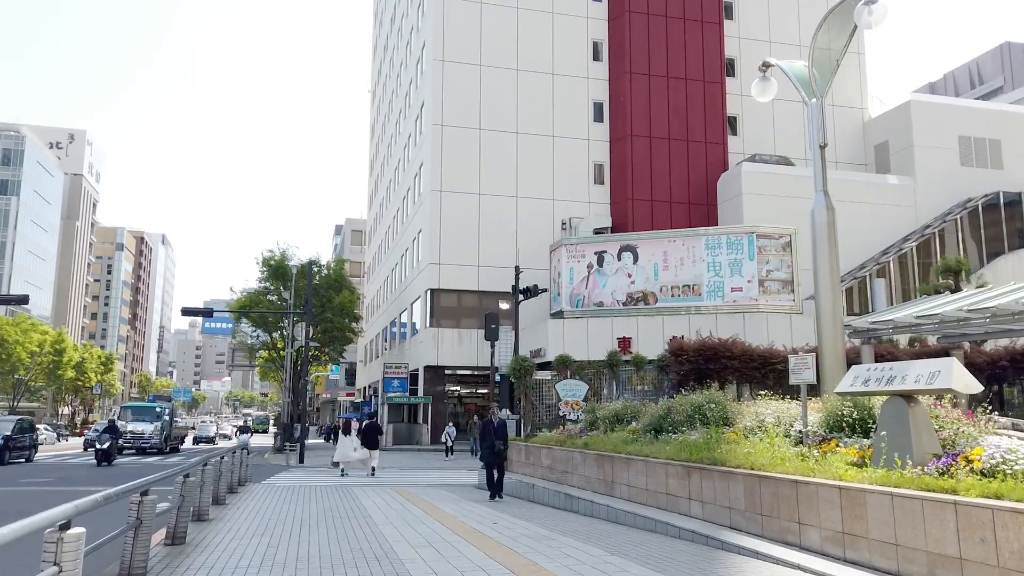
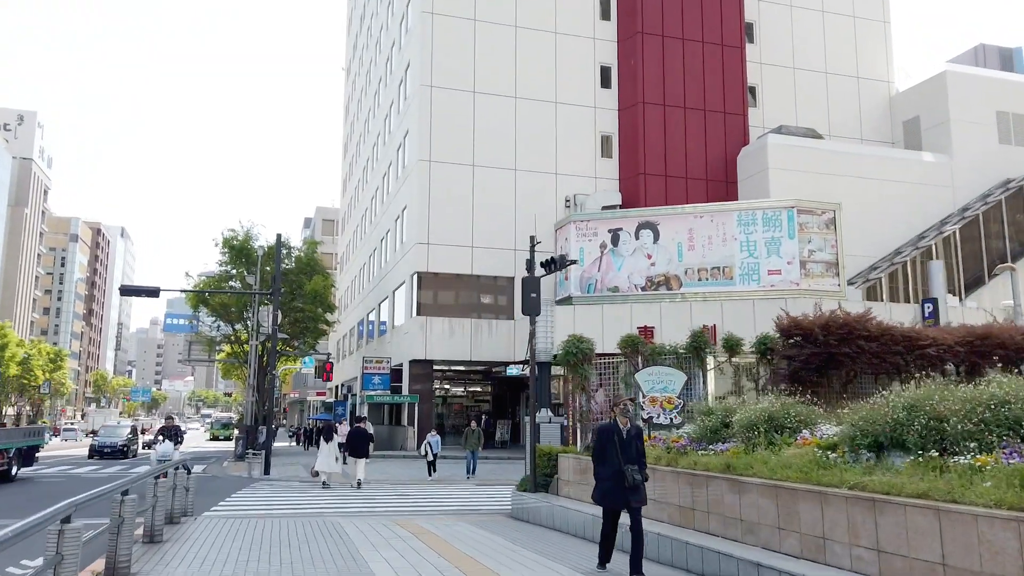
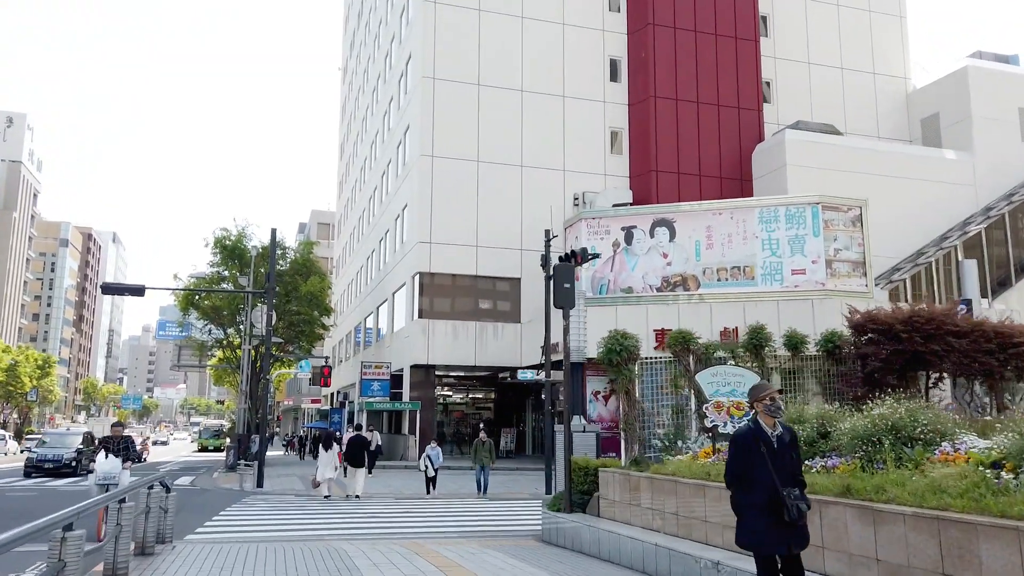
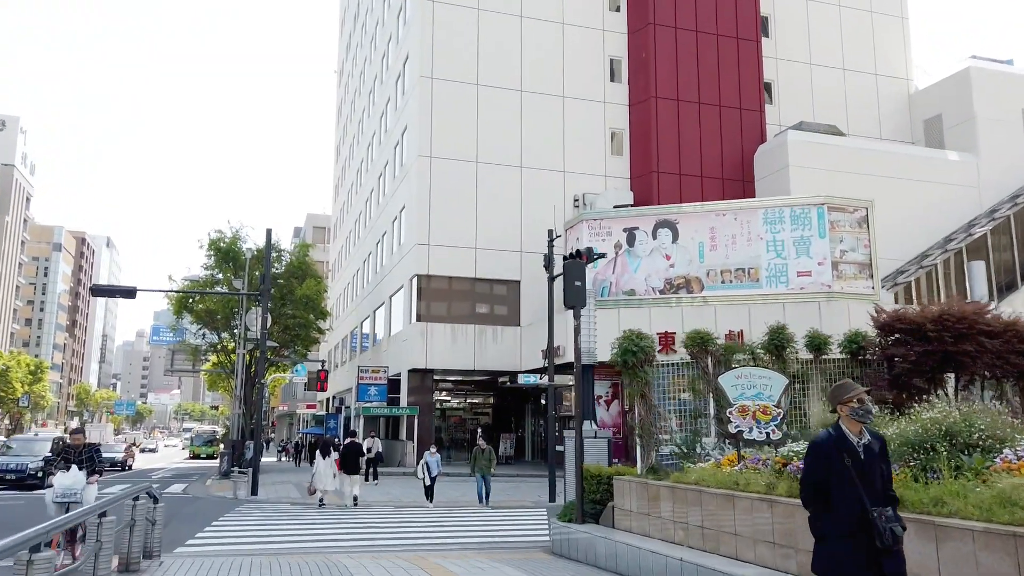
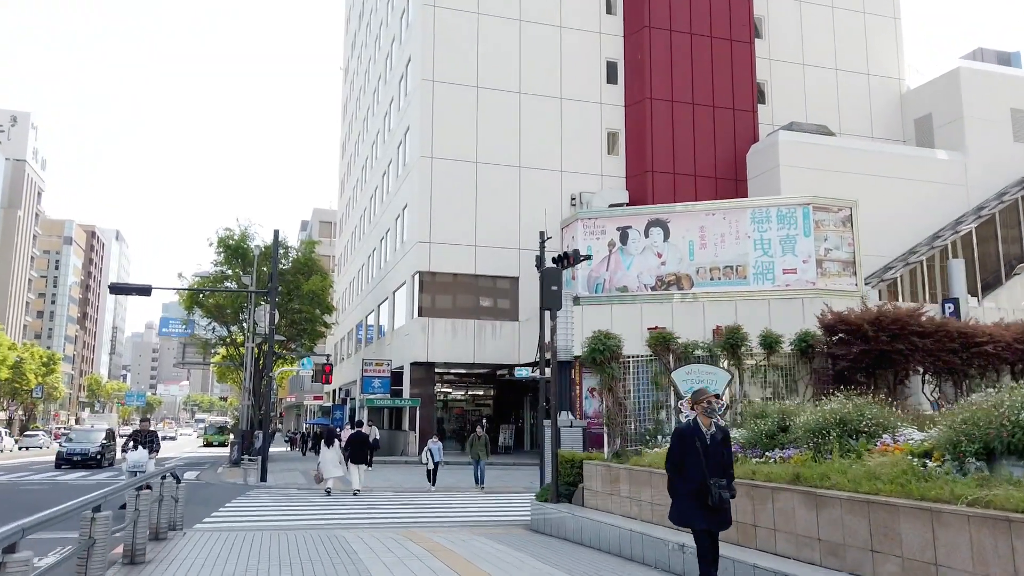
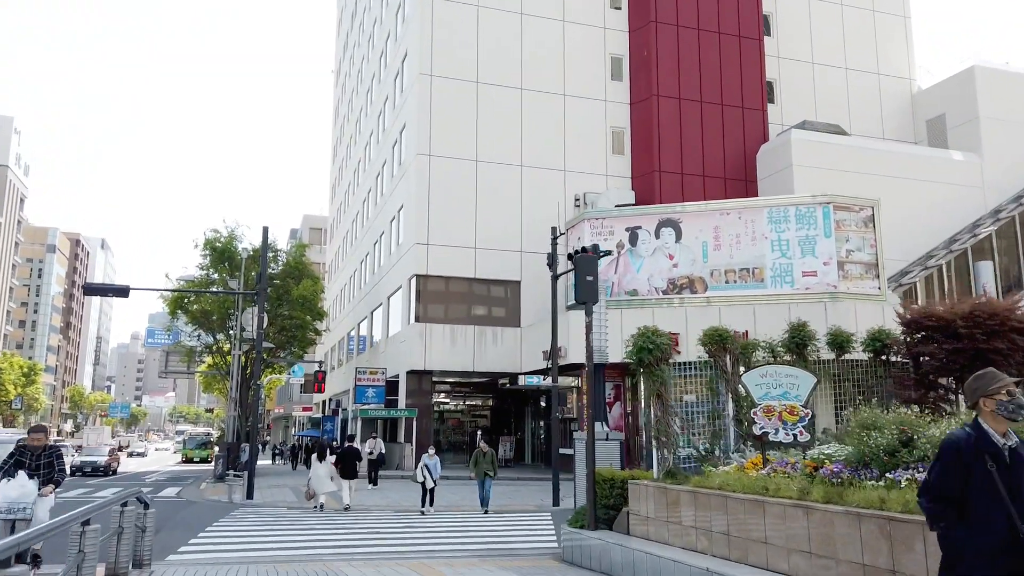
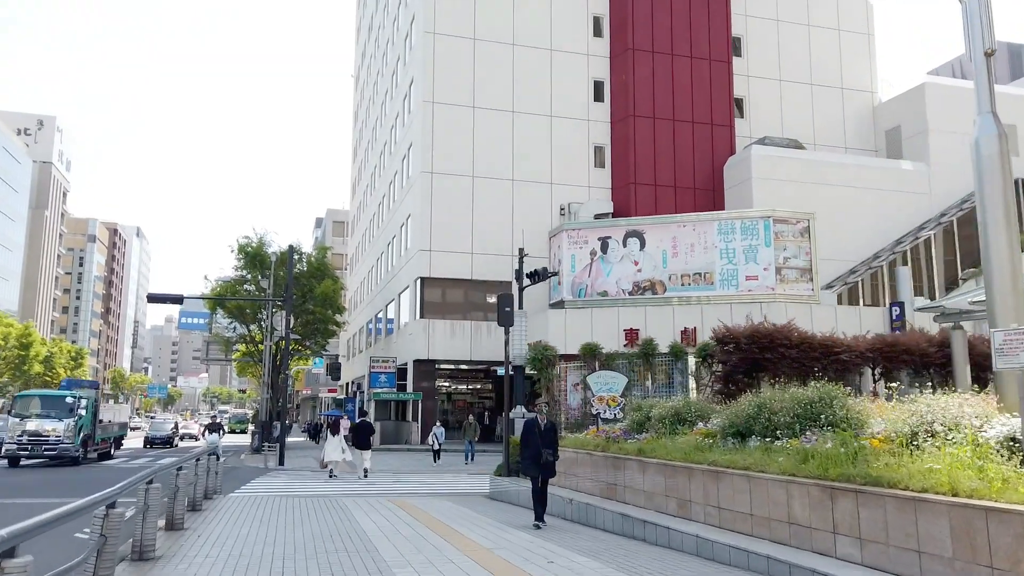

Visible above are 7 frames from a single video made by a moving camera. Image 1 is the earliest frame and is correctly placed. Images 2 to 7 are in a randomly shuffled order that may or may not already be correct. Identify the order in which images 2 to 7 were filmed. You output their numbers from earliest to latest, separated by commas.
7, 2, 5, 3, 4, 6
